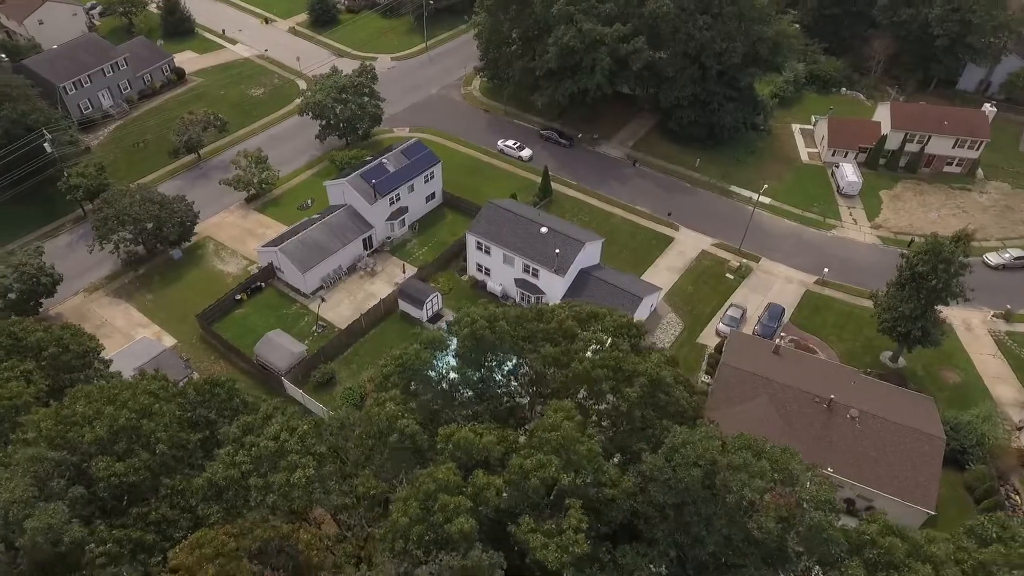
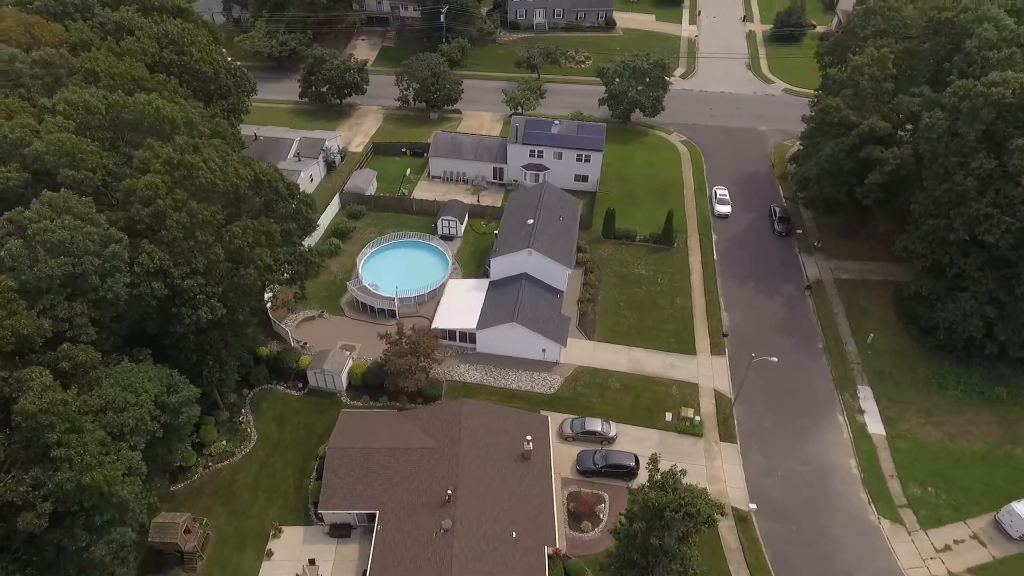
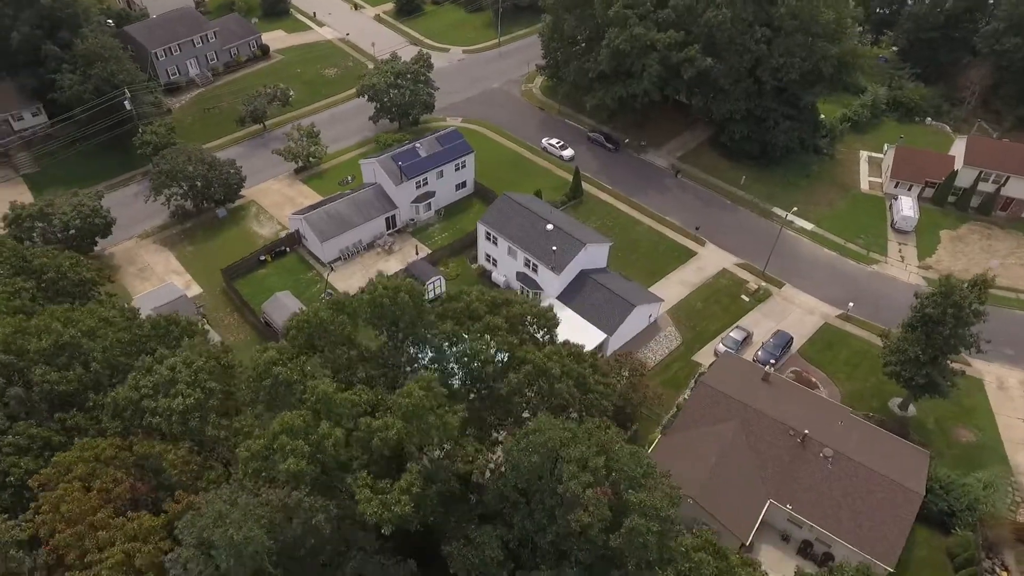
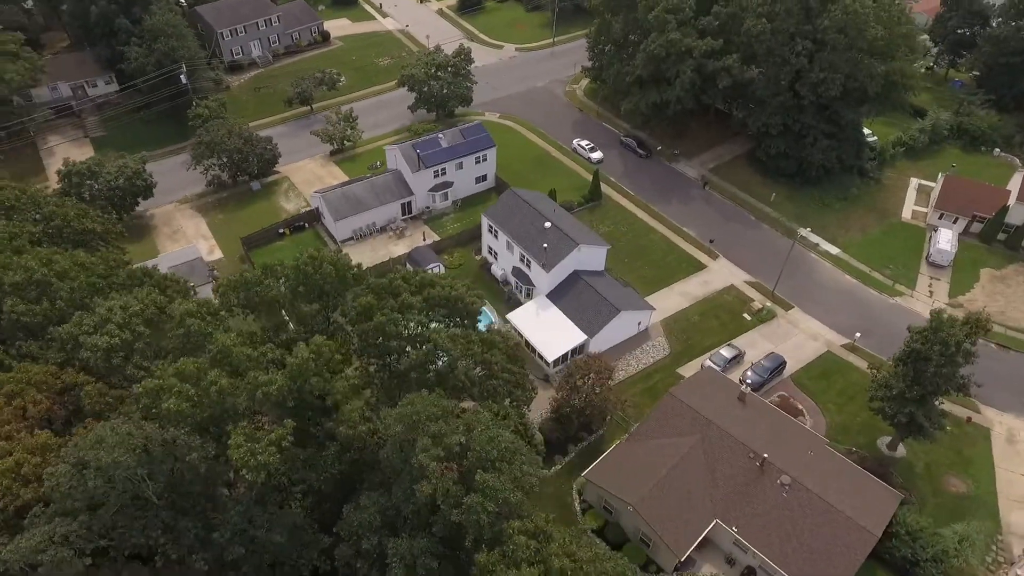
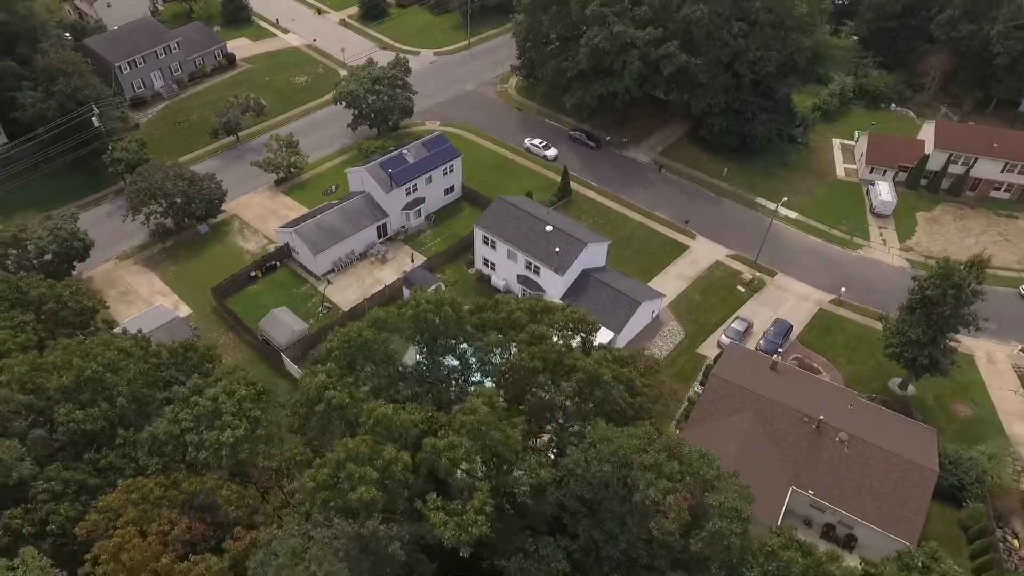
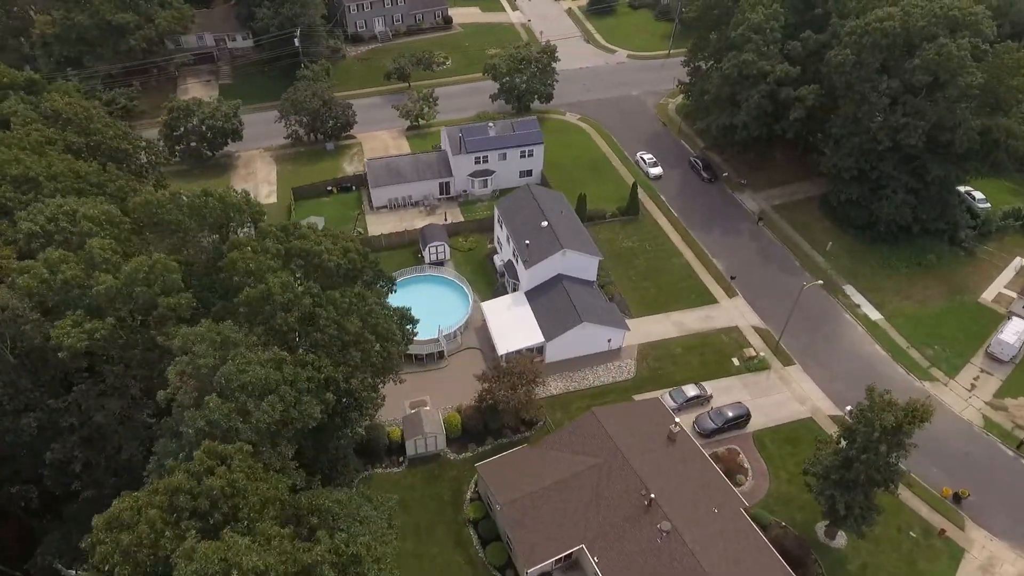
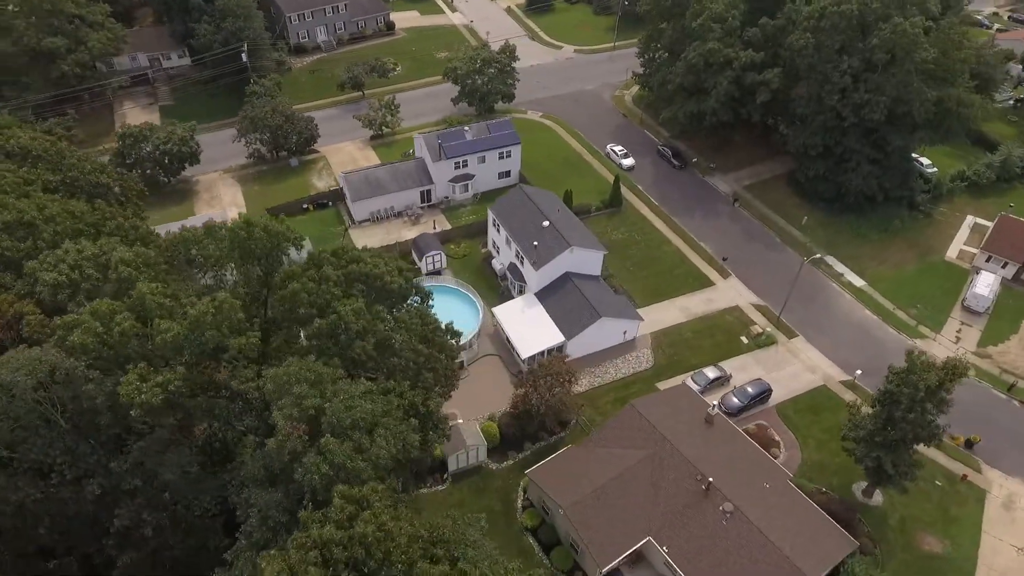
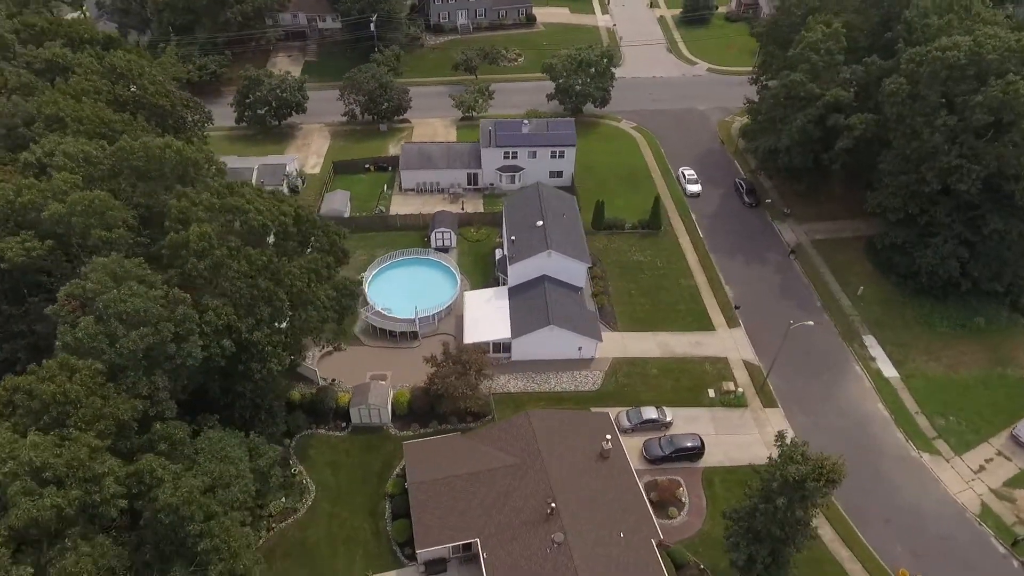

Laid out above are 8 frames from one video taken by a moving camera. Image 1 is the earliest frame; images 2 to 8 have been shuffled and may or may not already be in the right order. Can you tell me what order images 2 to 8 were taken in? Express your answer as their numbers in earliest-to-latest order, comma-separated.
5, 3, 4, 7, 6, 8, 2
